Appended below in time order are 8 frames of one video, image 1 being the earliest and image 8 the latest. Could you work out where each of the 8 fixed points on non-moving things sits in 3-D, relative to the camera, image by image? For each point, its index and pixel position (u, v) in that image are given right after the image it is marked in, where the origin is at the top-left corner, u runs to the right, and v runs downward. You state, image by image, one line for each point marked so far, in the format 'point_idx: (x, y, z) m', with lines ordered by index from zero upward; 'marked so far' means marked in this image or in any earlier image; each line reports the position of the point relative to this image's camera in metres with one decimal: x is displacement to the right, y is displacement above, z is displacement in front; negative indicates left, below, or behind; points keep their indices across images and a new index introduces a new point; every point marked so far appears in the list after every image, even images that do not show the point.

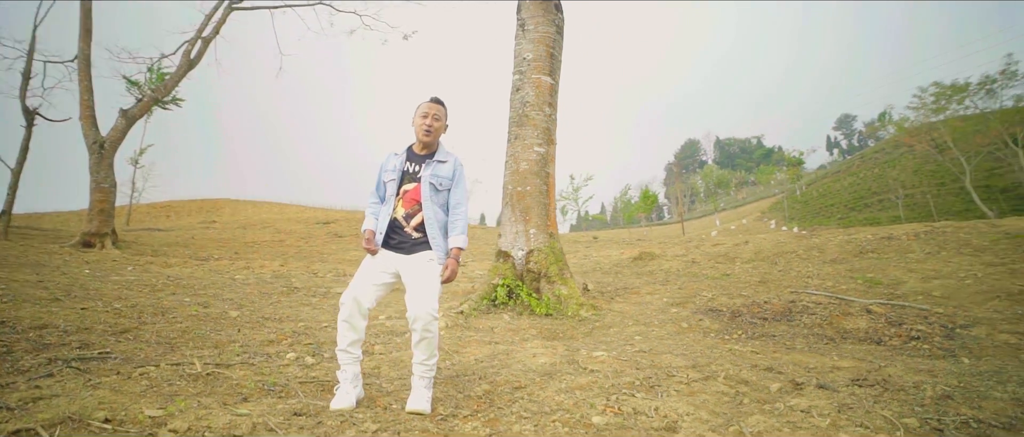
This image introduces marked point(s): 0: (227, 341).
0: (-1.7, -0.7, +3.1) m
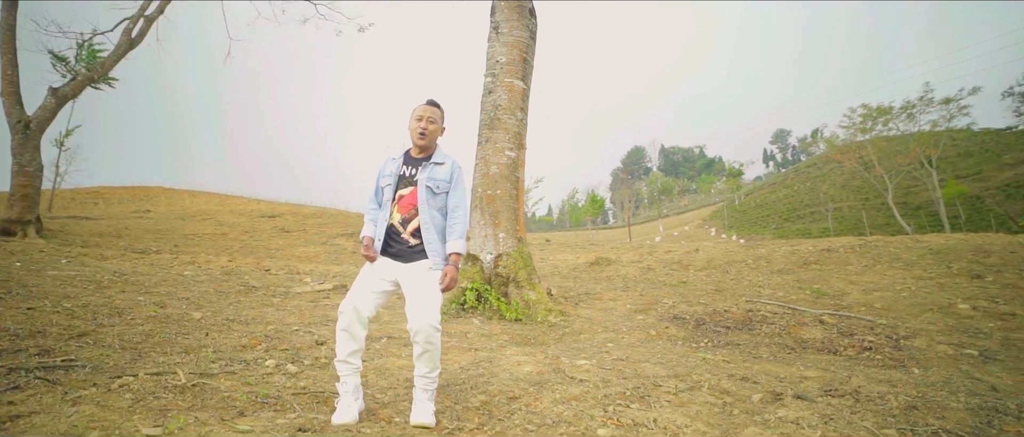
0: (-1.8, -0.7, +2.9) m
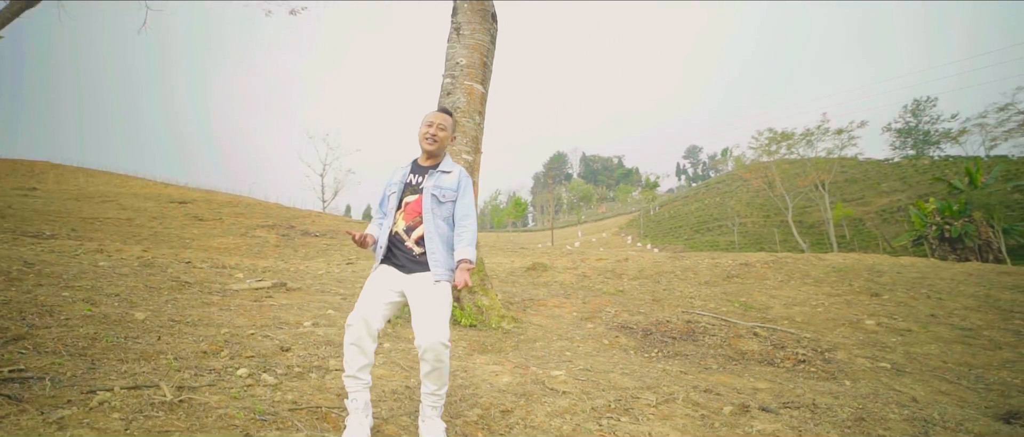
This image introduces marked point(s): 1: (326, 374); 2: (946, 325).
0: (-1.8, -0.7, +2.6) m
1: (-1.0, -0.8, +2.7) m
2: (+5.5, -1.3, +6.4) m
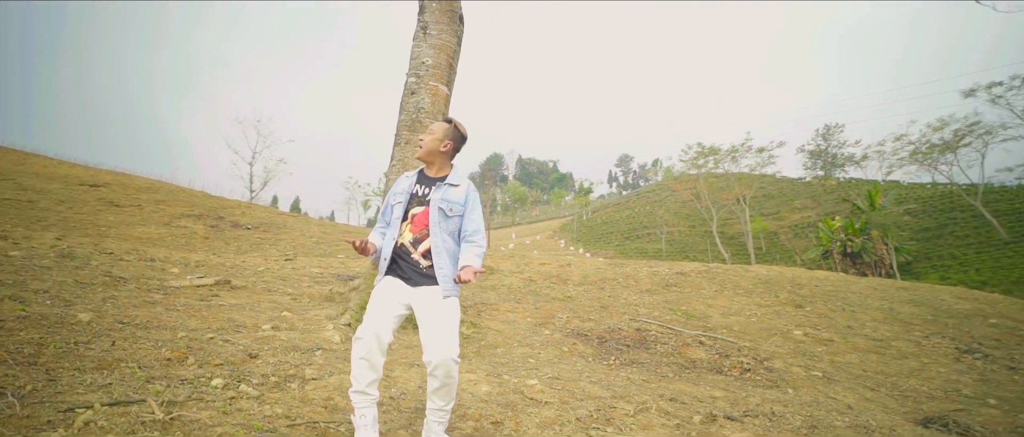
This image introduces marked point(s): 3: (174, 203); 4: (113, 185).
0: (-1.9, -0.7, +2.4) m
1: (-1.1, -0.8, +2.6) m
2: (+4.9, -1.6, +7.1) m
3: (-11.8, +0.5, +17.8) m
4: (-14.4, +1.2, +18.4) m
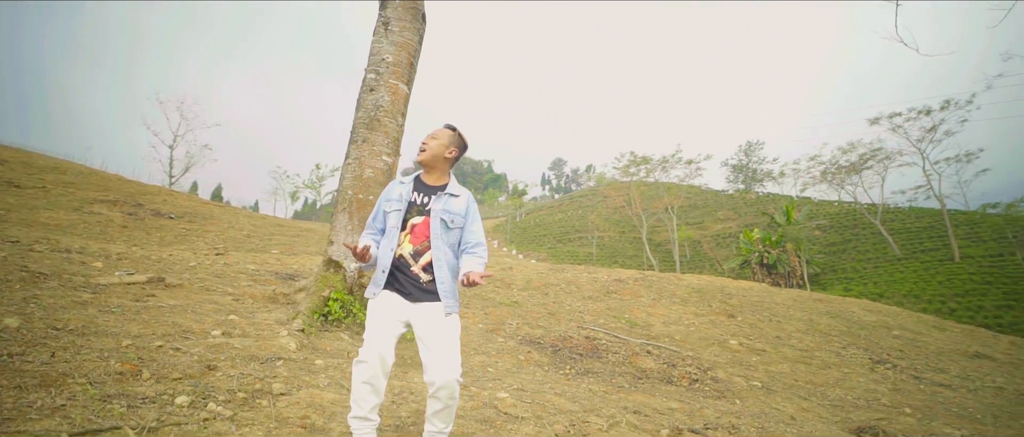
0: (-1.9, -0.7, +2.2) m
1: (-1.1, -0.9, +2.5) m
2: (+4.2, -1.9, +7.7) m
3: (-13.6, +1.0, +16.2) m
4: (-16.3, +1.8, +16.5) m
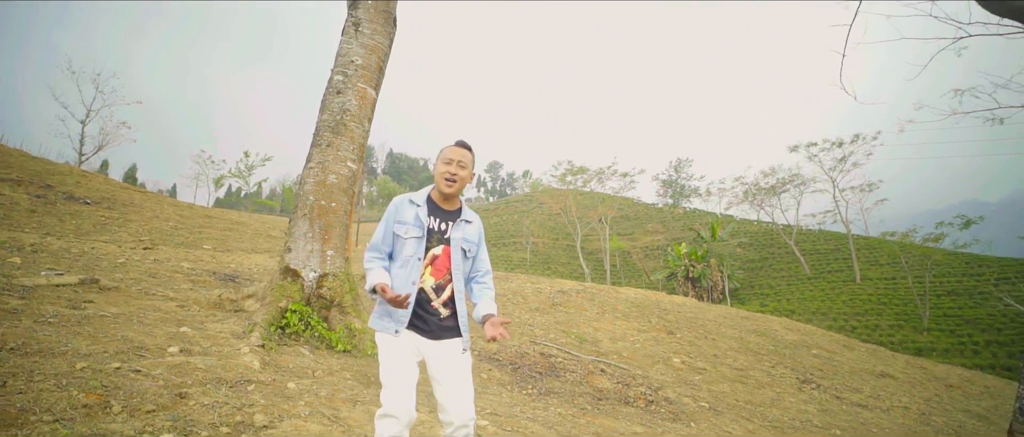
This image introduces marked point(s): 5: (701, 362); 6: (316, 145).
0: (-1.9, -0.7, +2.0) m
1: (-1.1, -1.0, +2.3) m
2: (+3.4, -2.3, +8.1) m
3: (-15.0, +1.6, +14.4) m
4: (-17.7, +2.6, +14.5) m
5: (+3.0, -2.3, +8.0) m
6: (-2.2, +0.8, +5.7) m
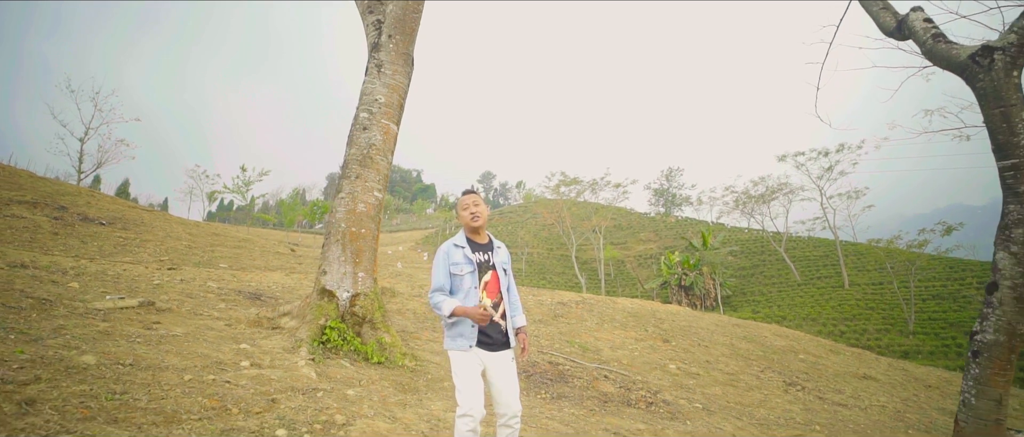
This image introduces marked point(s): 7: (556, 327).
0: (-1.7, -1.0, +2.6) m
1: (-1.0, -1.2, +2.9) m
2: (+3.5, -2.6, +8.8) m
3: (-15.0, +1.0, +14.9) m
4: (-17.7, +1.9, +14.9) m
5: (+3.1, -2.5, +8.6) m
6: (-2.0, +0.5, +6.3) m
7: (+0.9, -2.3, +10.5) m
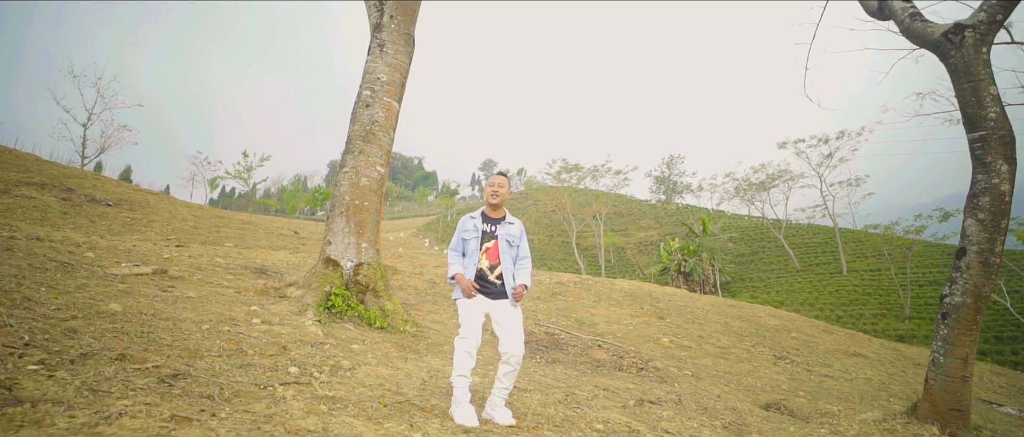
0: (-1.7, -0.7, +2.8) m
1: (-1.0, -1.0, +3.2) m
2: (+3.5, -2.2, +9.1) m
3: (-15.0, +1.5, +15.1) m
4: (-17.7, +2.5, +15.1) m
5: (+3.0, -2.2, +8.9) m
6: (-2.1, +0.9, +6.6) m
7: (+0.9, -1.9, +10.8) m
